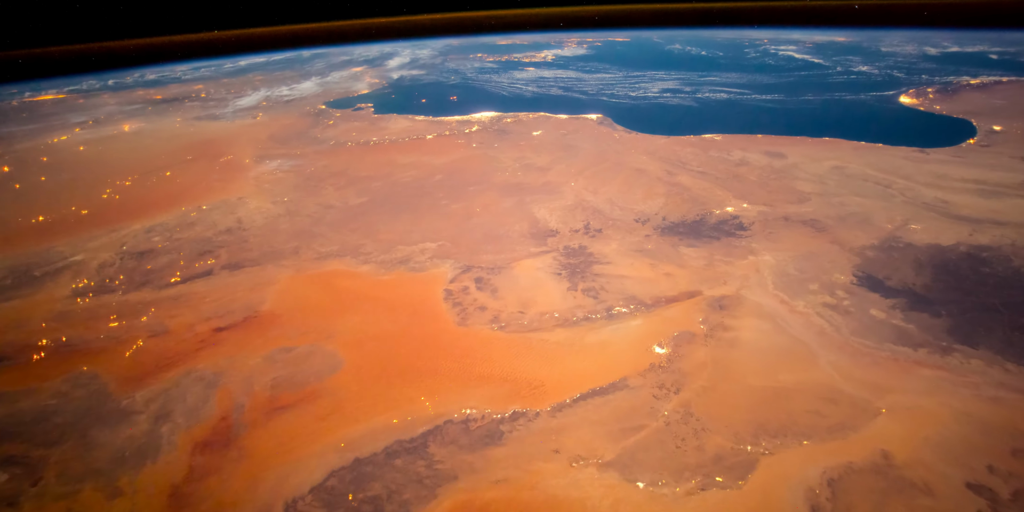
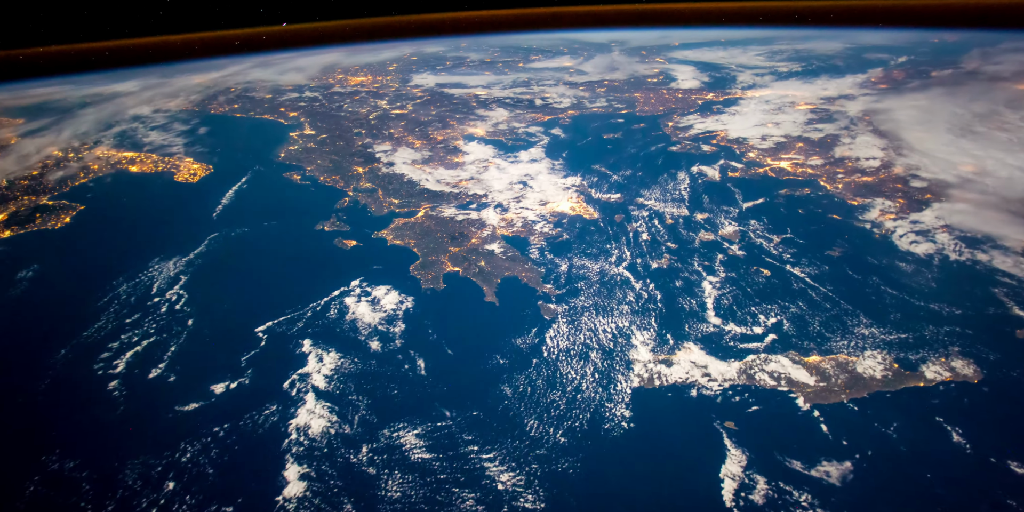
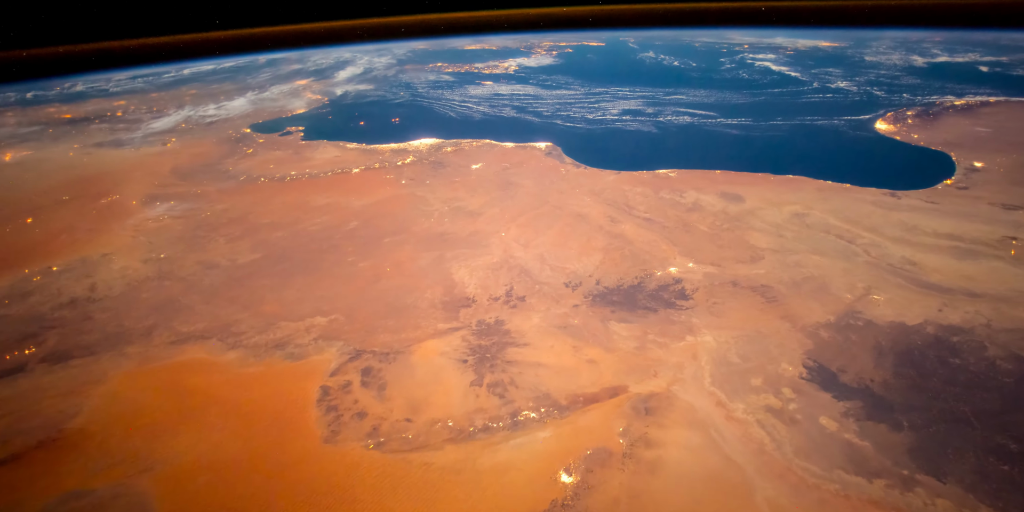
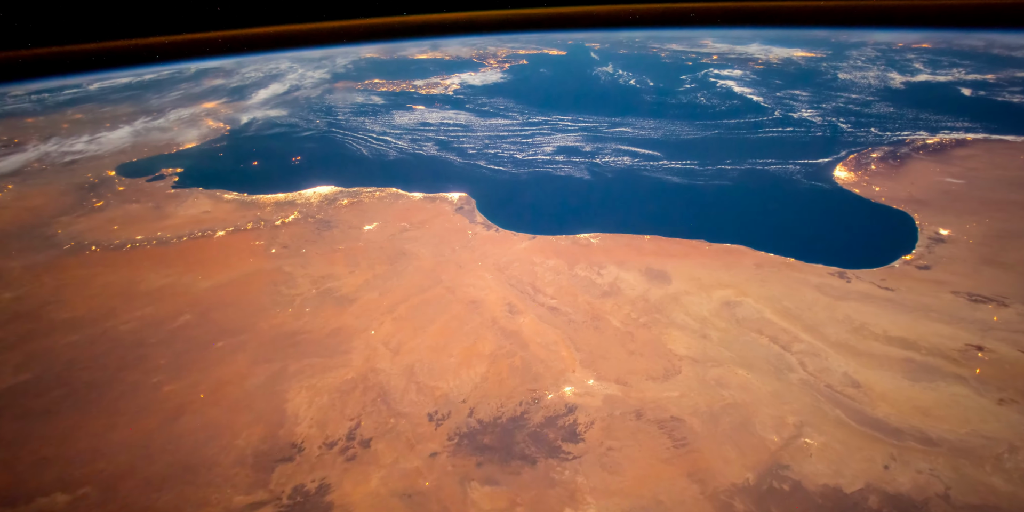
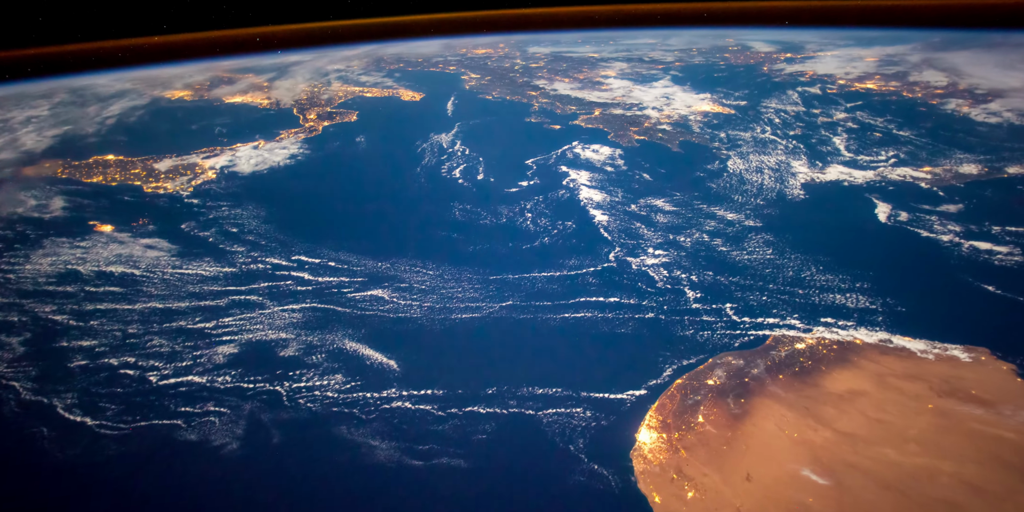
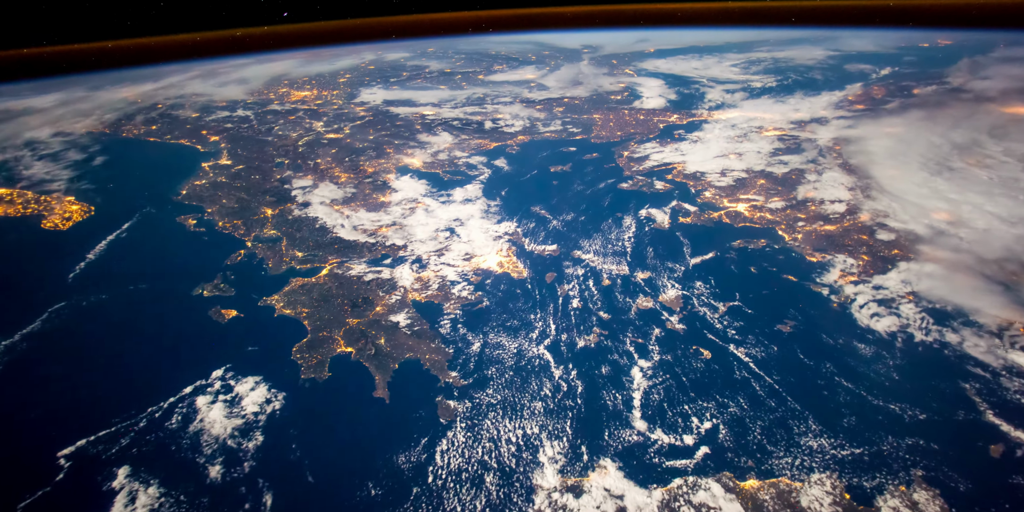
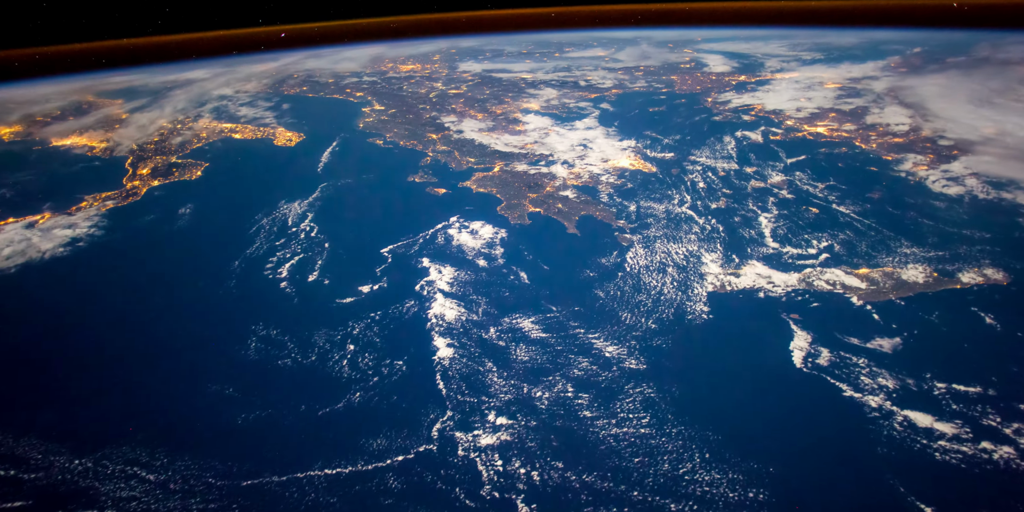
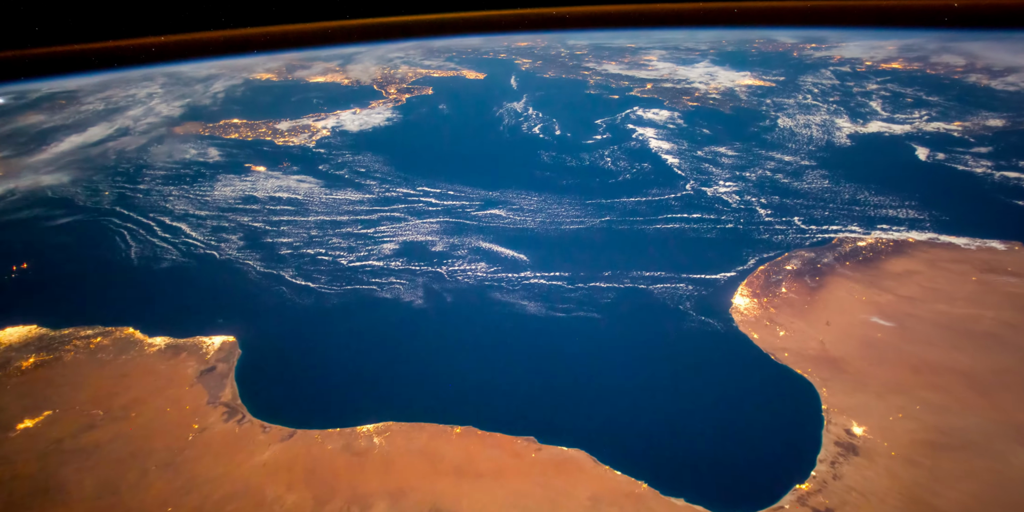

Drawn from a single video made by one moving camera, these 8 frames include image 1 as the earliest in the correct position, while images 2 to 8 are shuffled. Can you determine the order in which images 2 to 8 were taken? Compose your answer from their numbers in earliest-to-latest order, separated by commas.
3, 4, 8, 5, 7, 2, 6
